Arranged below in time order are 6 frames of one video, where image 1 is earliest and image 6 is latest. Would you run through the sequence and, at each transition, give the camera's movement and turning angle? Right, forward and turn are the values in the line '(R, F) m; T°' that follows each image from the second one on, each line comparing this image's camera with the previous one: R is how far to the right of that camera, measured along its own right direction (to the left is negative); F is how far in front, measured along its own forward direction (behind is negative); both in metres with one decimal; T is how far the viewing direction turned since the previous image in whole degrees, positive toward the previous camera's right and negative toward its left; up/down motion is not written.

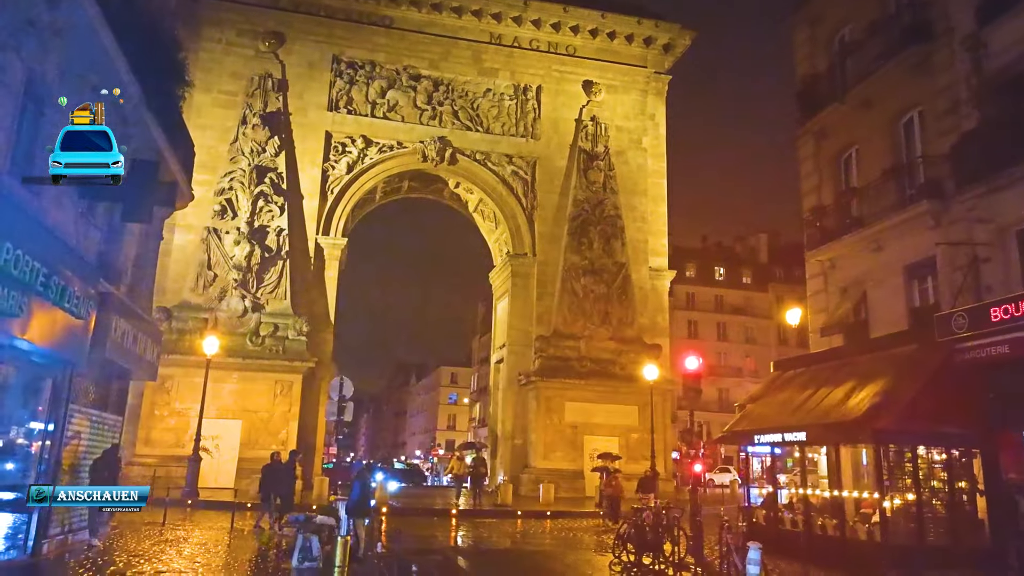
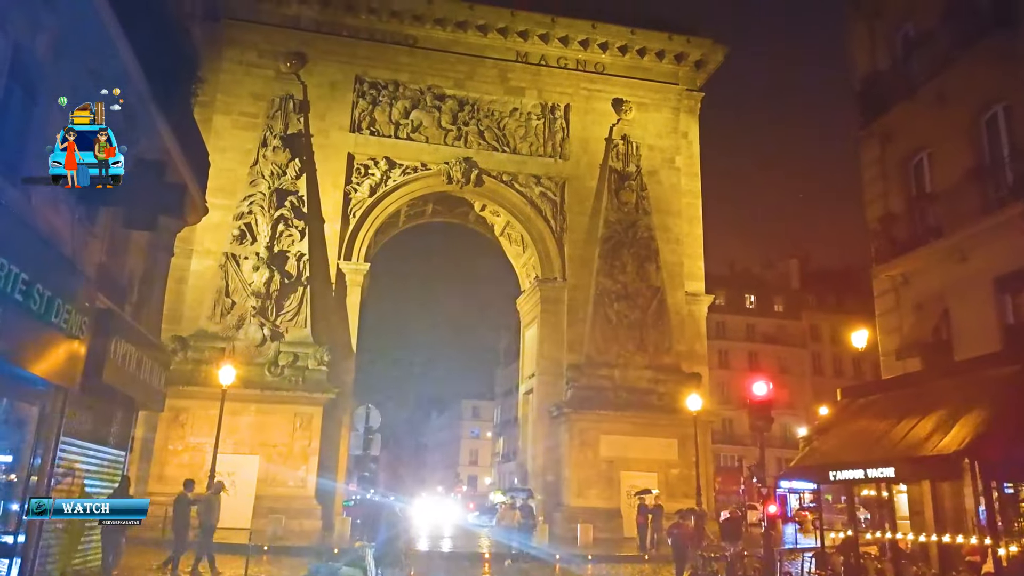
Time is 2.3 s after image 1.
(-0.3, +1.1) m; -1°
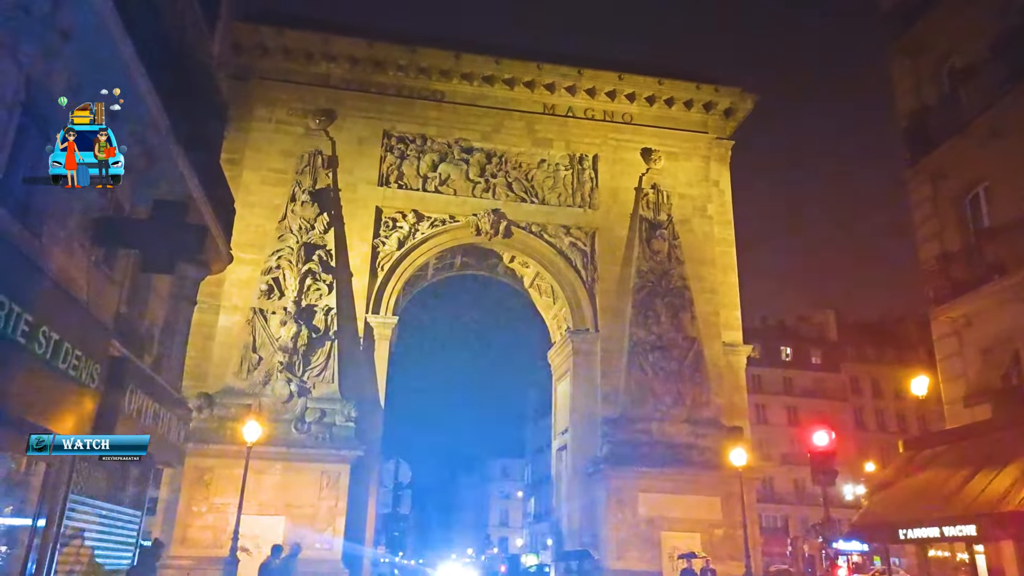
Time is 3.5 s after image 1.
(-0.1, +0.5) m; -2°
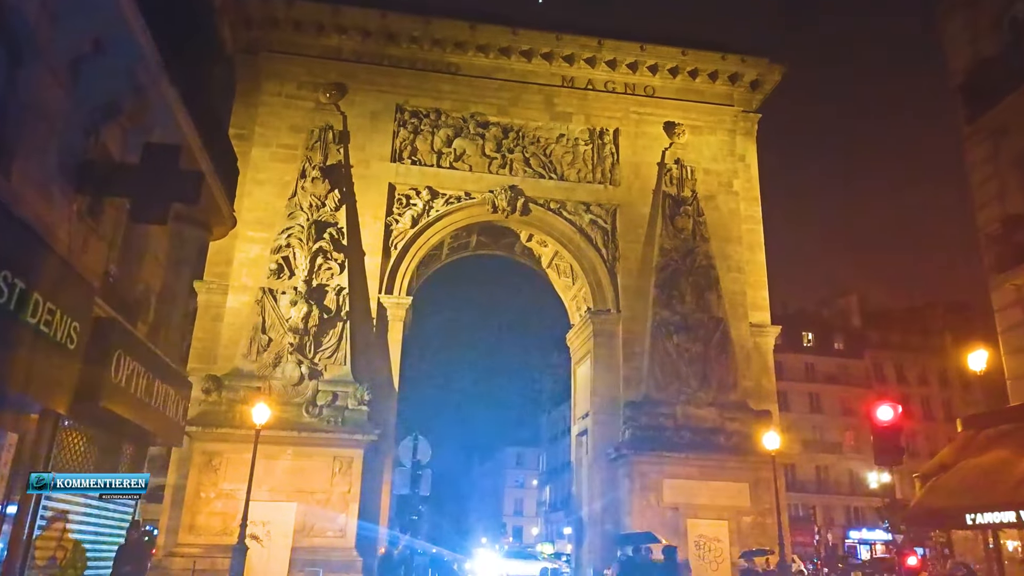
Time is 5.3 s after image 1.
(-0.2, +0.8) m; -1°
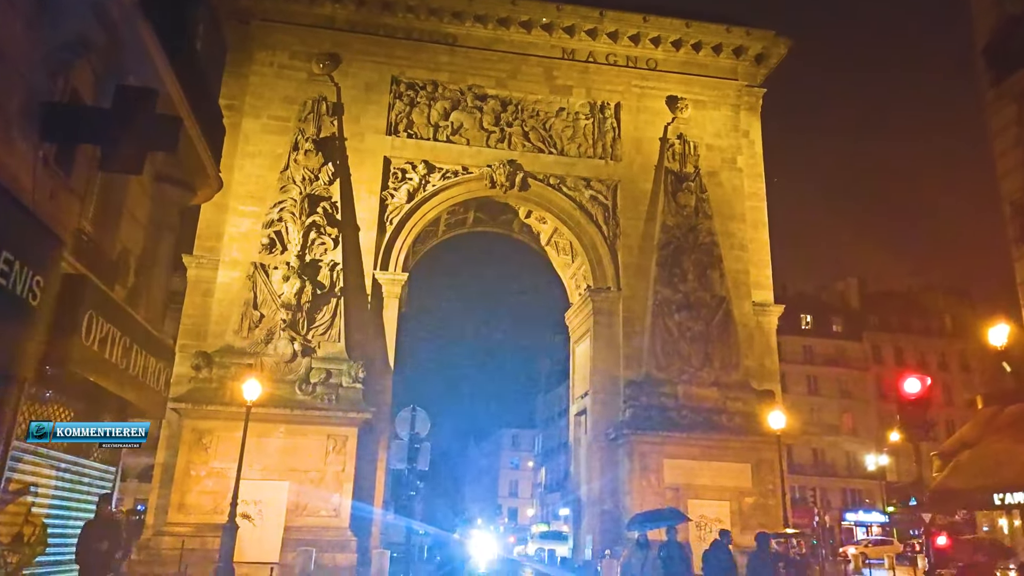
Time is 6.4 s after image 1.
(-0.1, +0.5) m; 0°
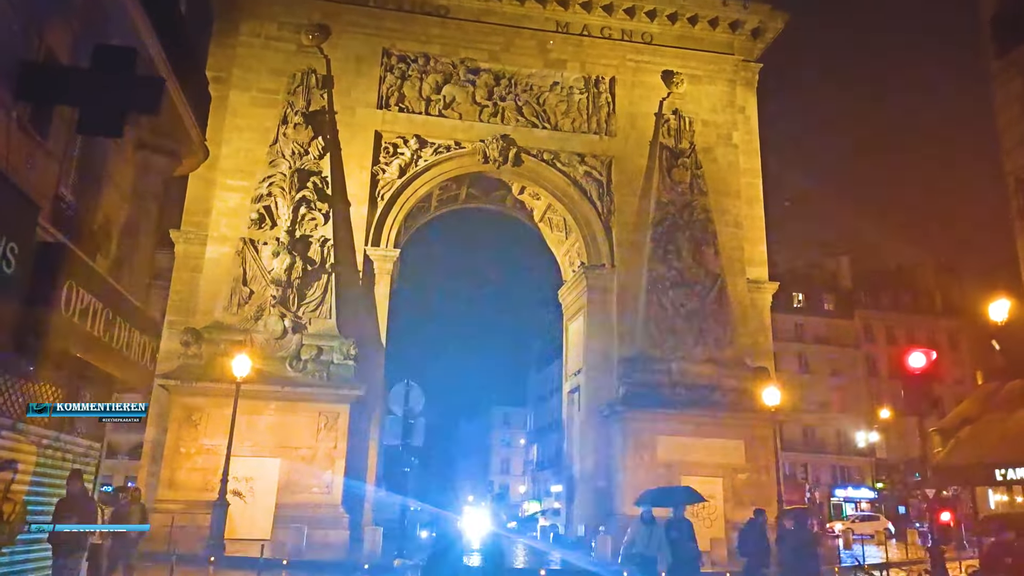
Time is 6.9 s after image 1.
(-0.1, +0.2) m; +1°
